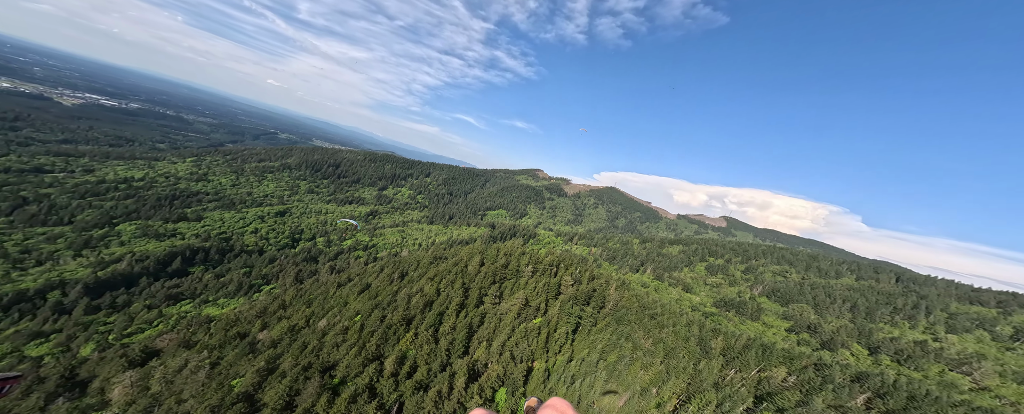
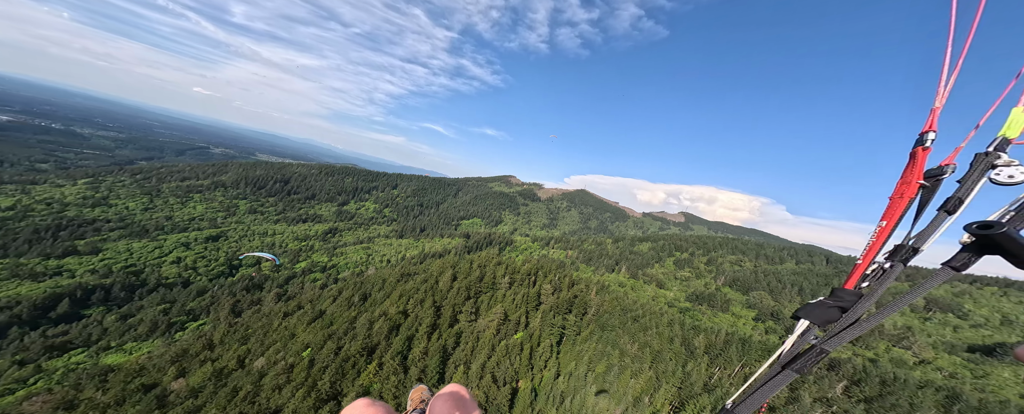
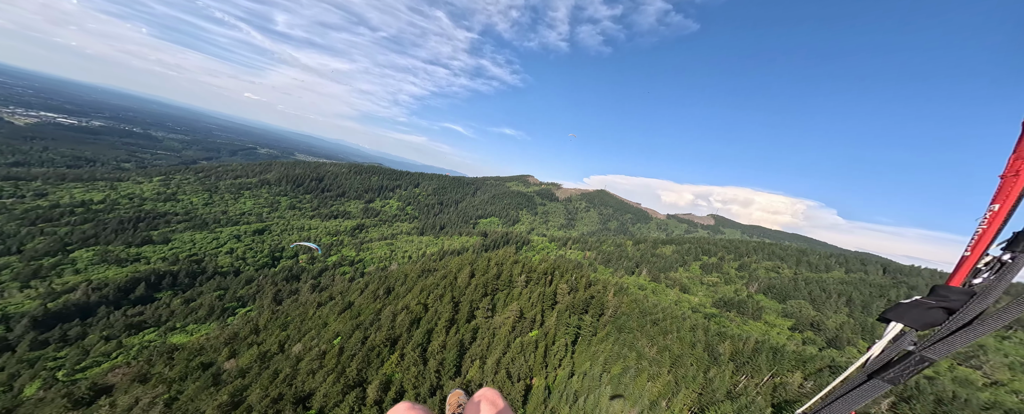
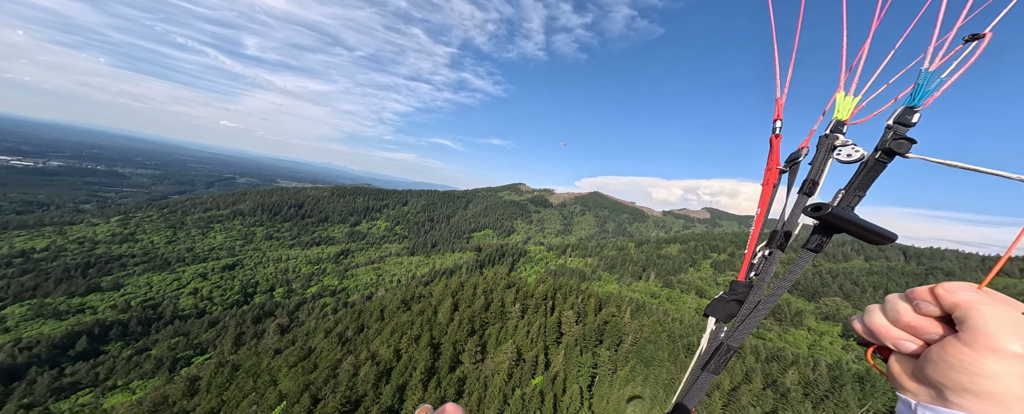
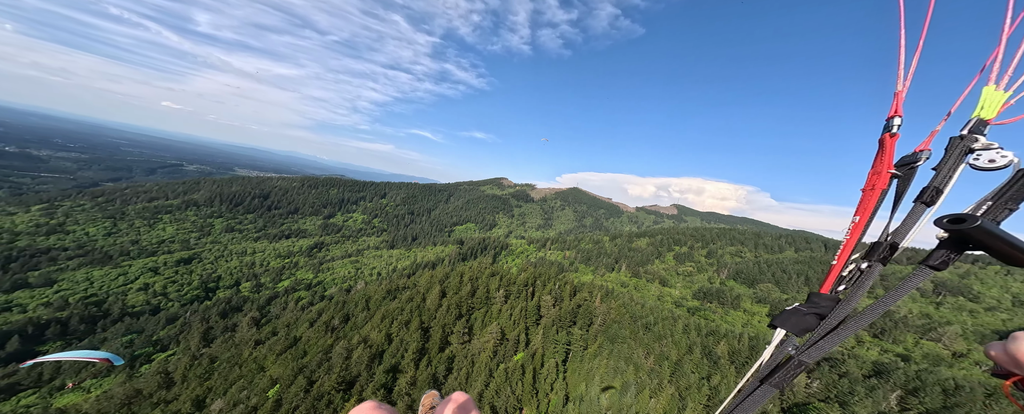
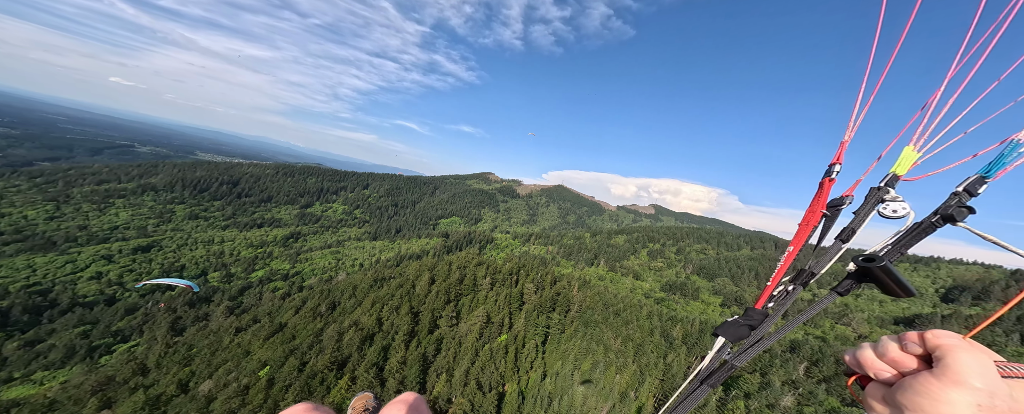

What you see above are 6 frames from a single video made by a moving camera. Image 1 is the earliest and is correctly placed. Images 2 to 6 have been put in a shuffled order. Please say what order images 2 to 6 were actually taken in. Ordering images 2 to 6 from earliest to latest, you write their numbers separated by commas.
3, 2, 6, 5, 4
